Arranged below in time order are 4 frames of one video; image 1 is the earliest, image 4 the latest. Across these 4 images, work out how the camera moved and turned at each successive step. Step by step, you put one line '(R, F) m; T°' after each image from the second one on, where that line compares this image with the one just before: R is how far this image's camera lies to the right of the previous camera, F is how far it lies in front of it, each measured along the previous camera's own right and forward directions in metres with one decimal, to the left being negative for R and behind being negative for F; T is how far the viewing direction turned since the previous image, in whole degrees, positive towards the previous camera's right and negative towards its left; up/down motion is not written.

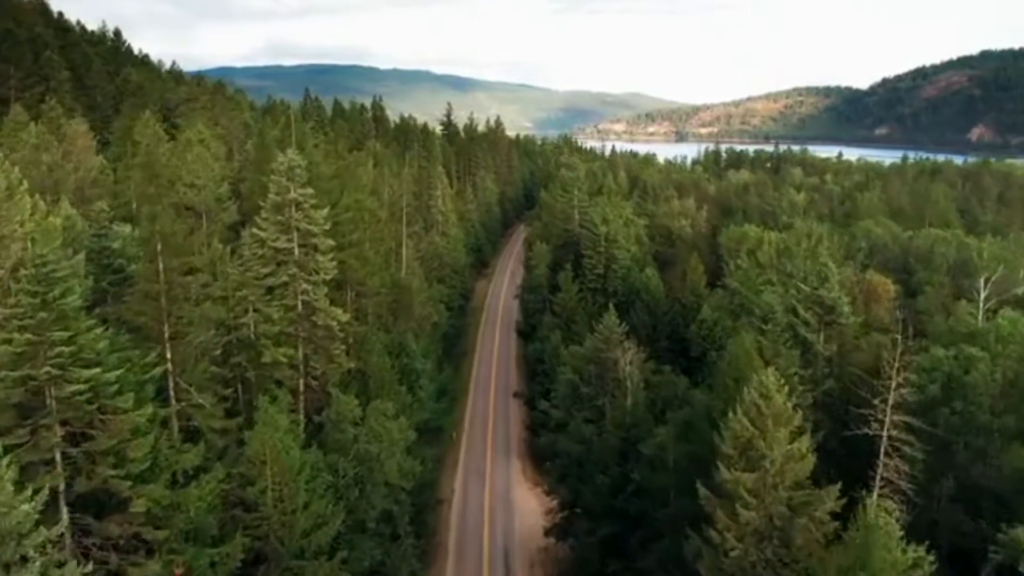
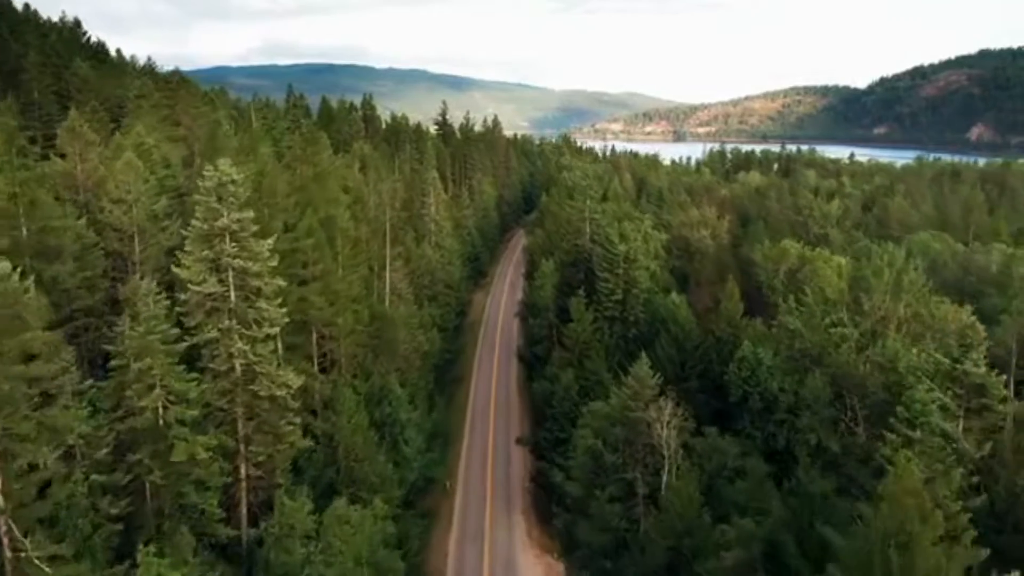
(-0.7, +10.0) m; 0°
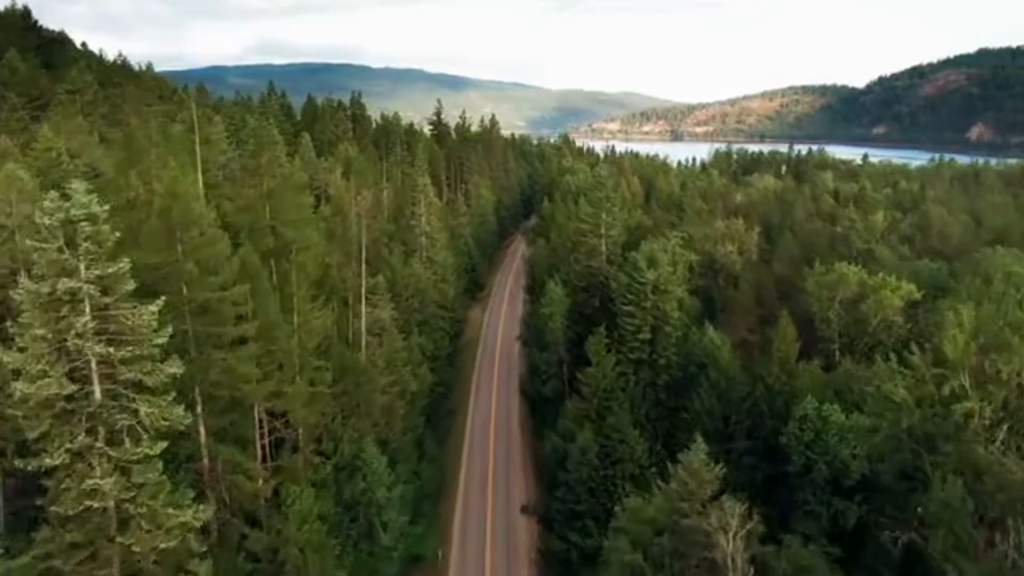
(-0.7, +10.3) m; 0°
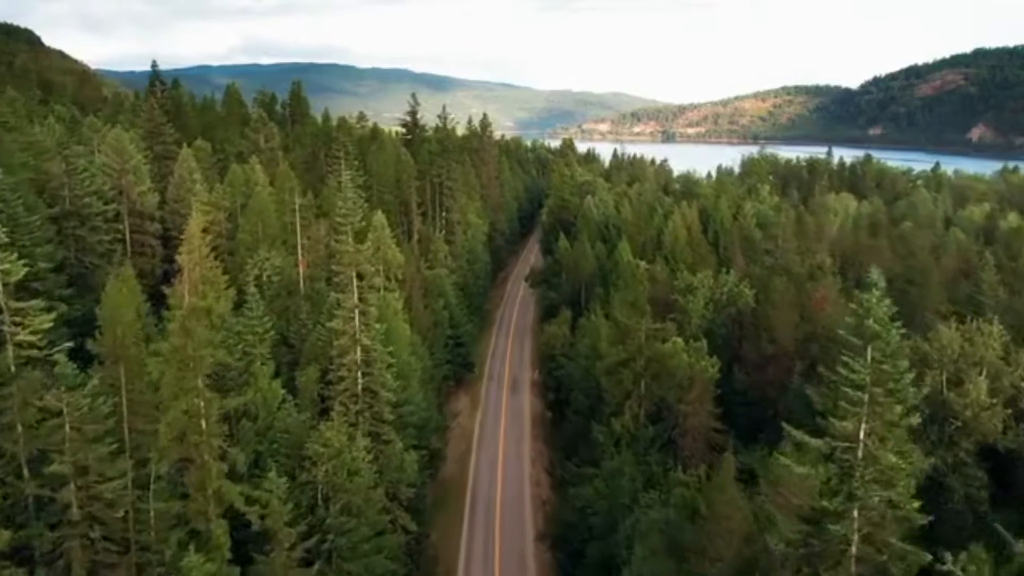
(-2.4, +40.5) m; +1°
